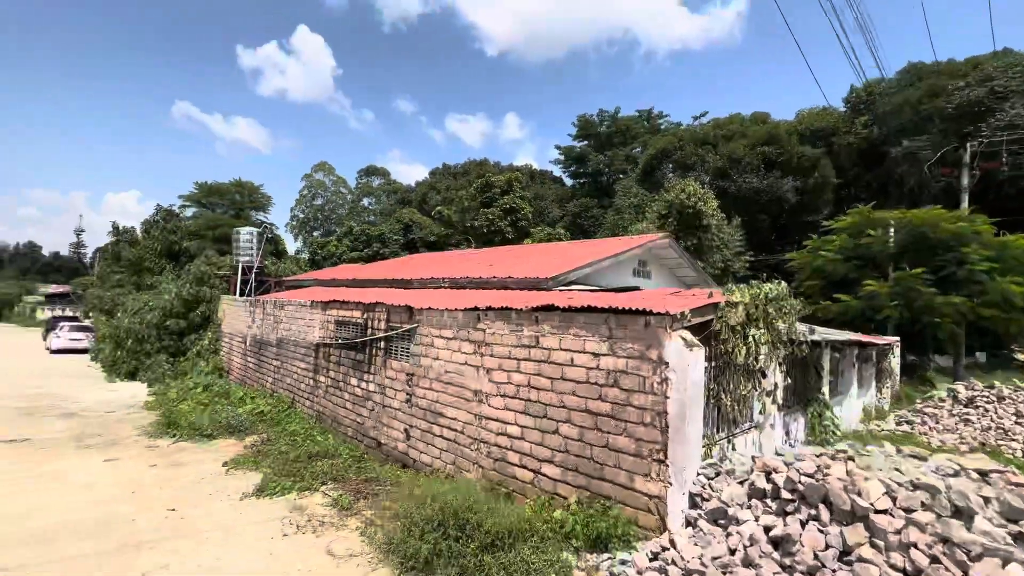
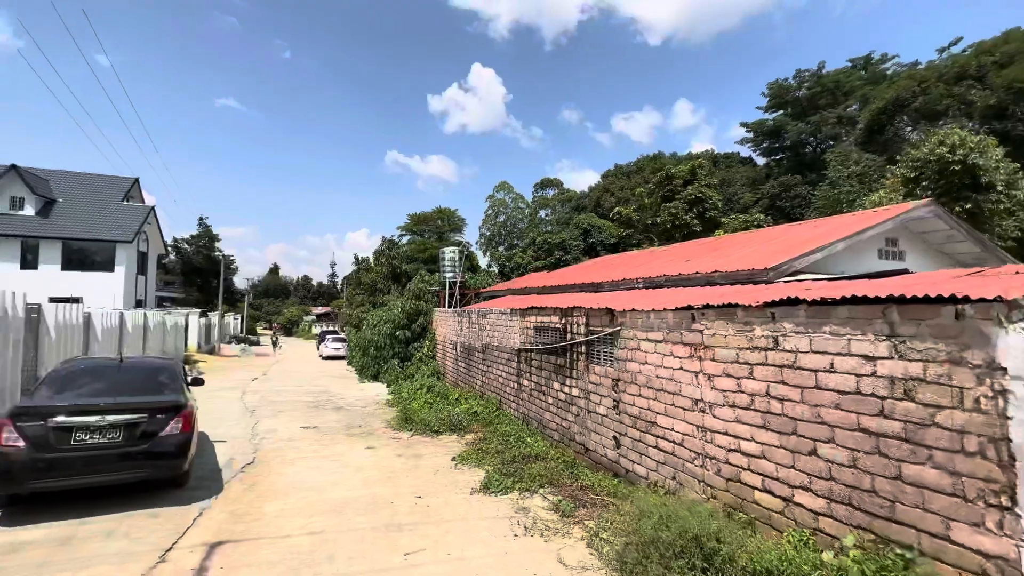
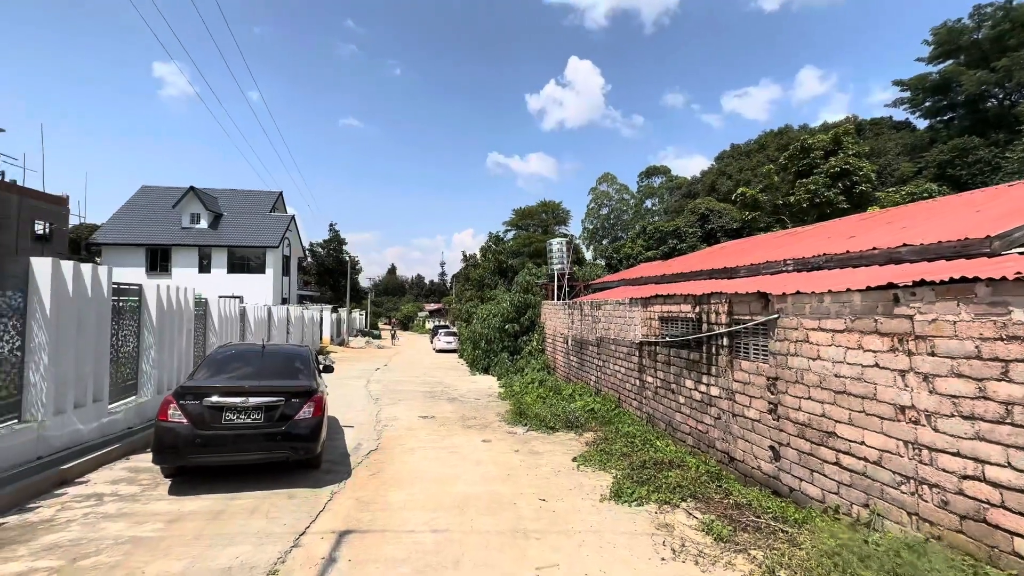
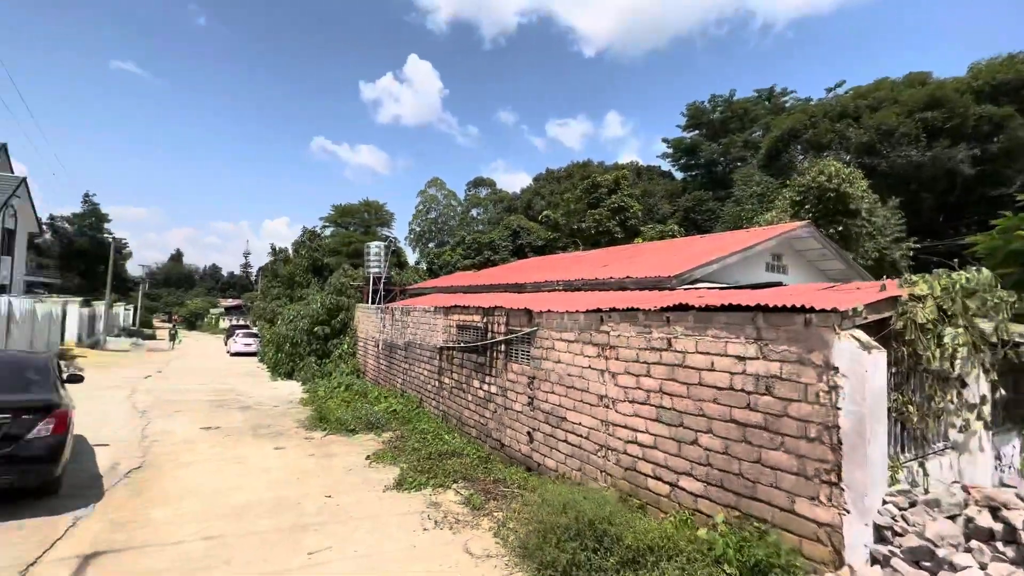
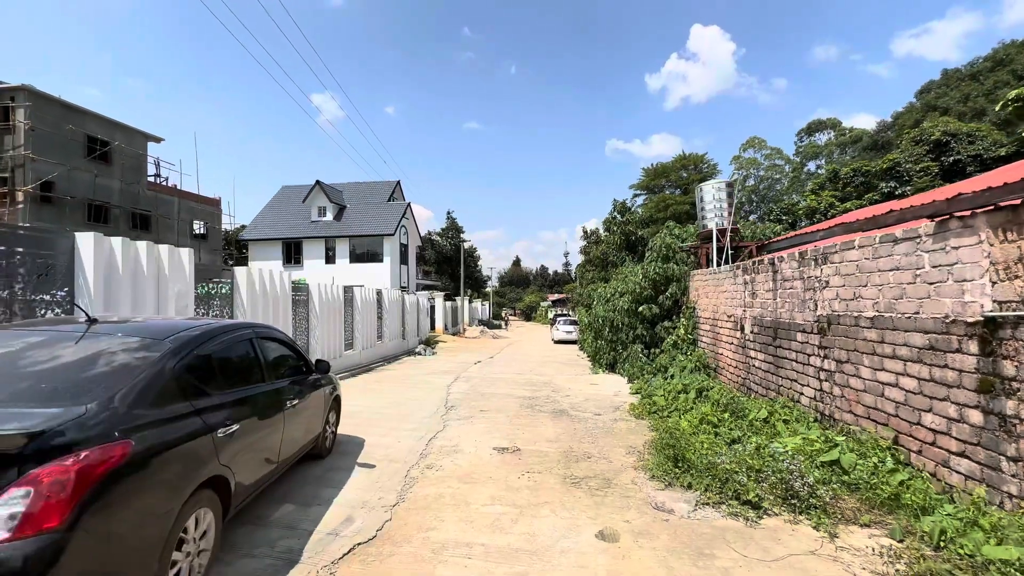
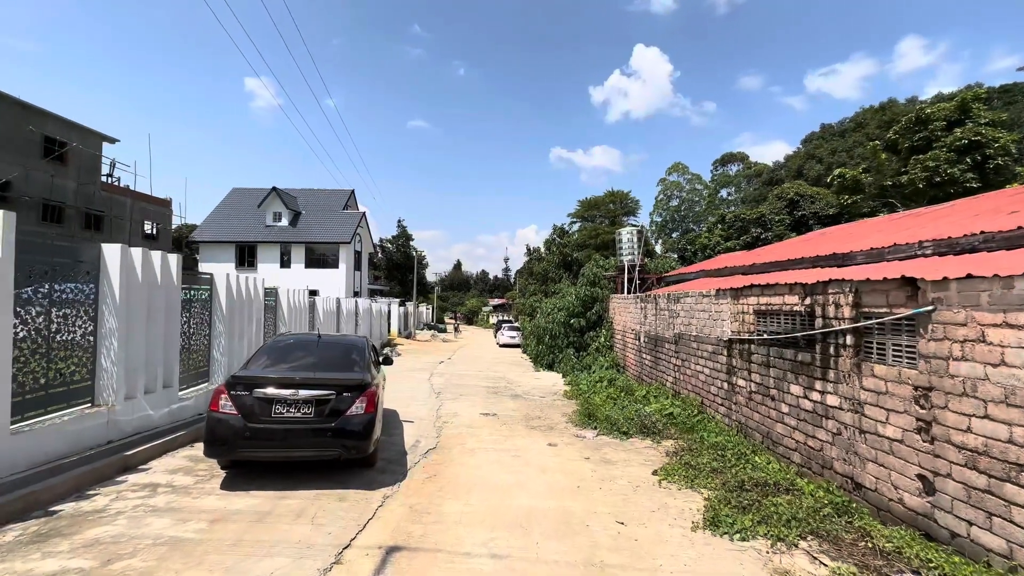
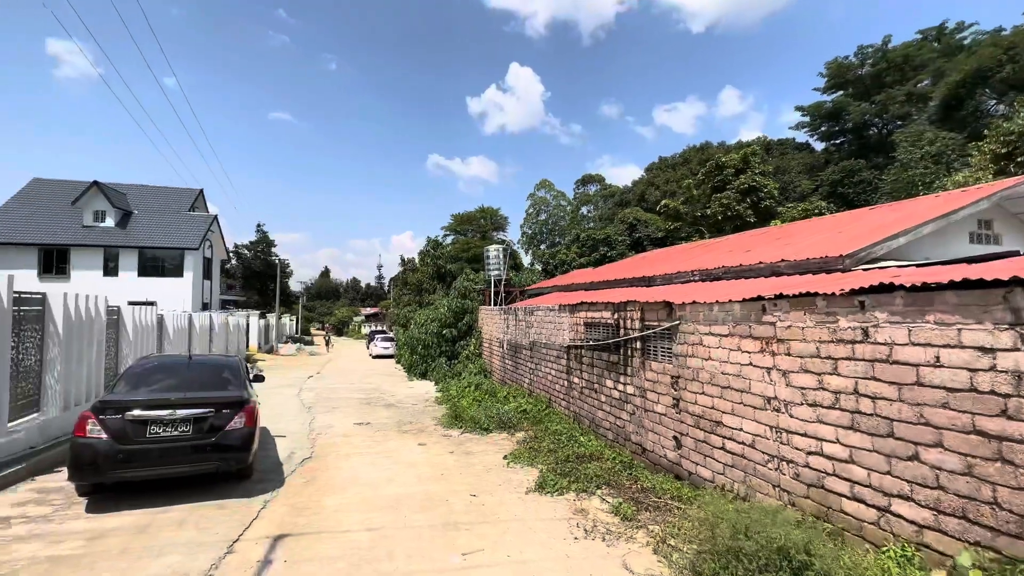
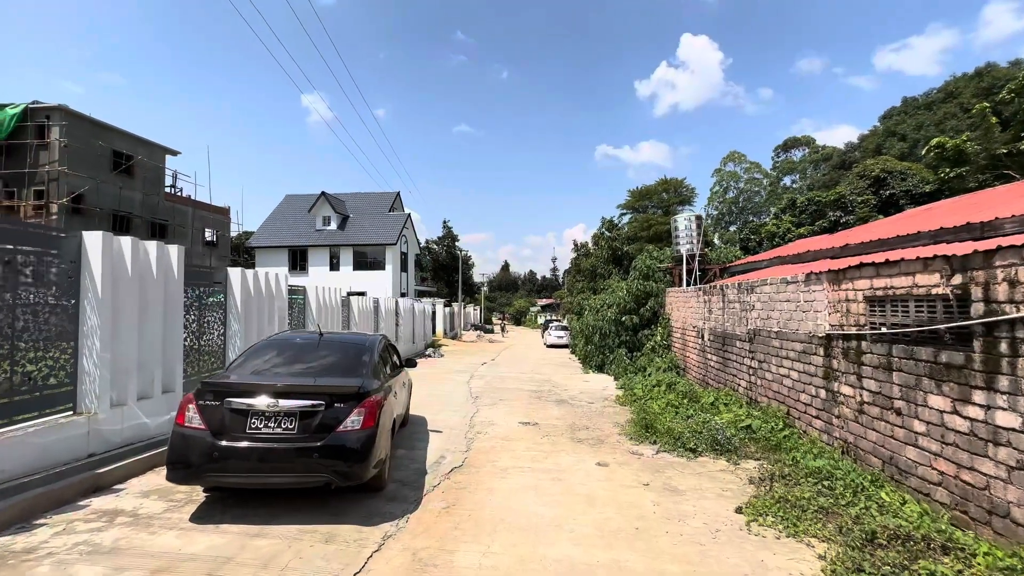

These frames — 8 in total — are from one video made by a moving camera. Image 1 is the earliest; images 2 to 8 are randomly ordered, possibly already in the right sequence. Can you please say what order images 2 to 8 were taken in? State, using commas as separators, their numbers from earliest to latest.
4, 2, 7, 3, 6, 8, 5
